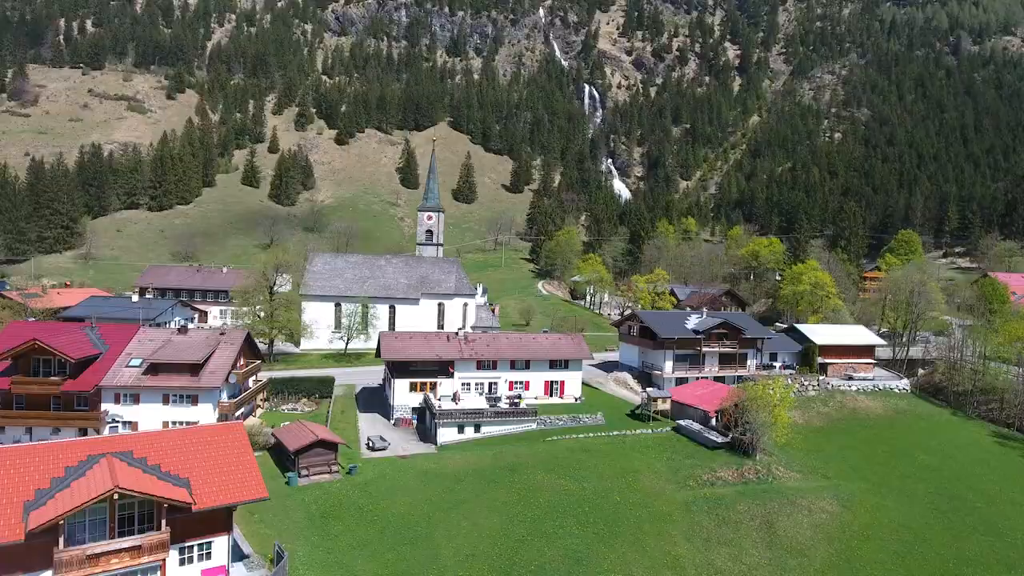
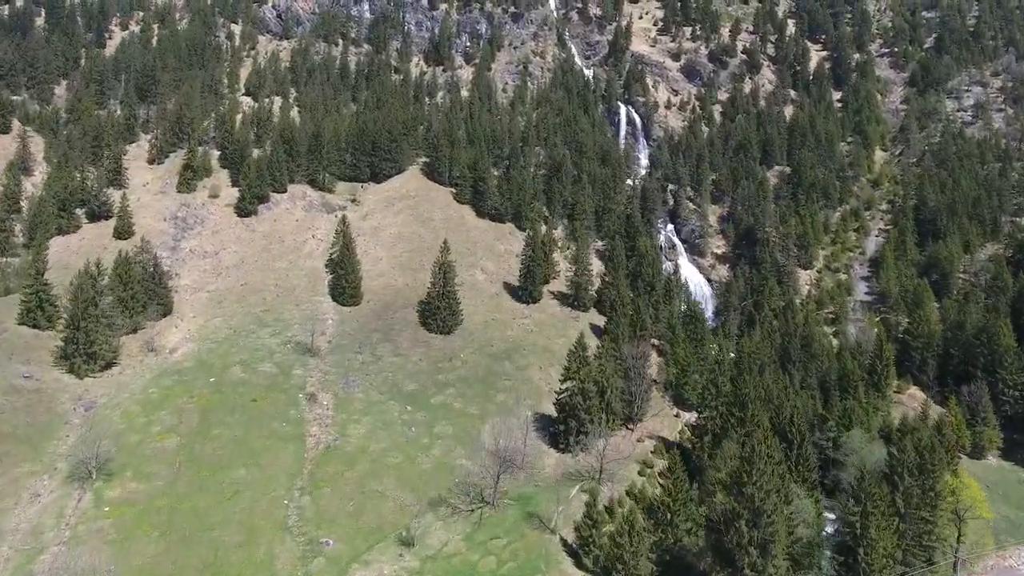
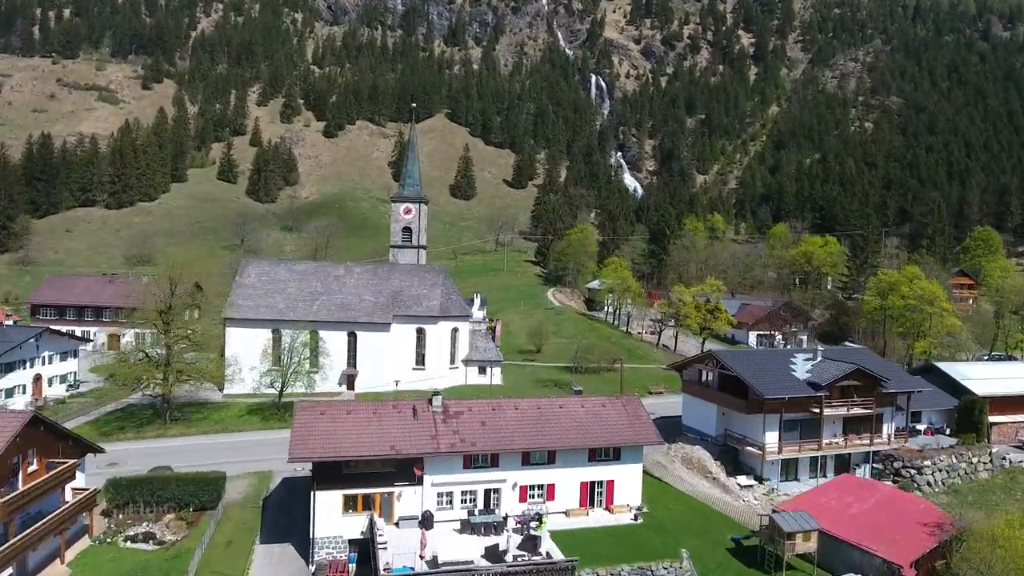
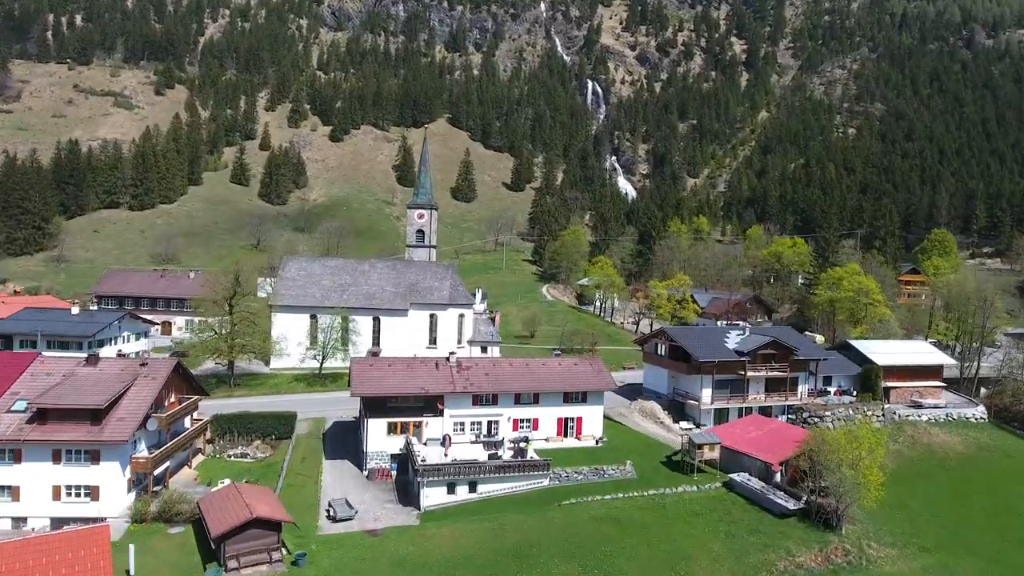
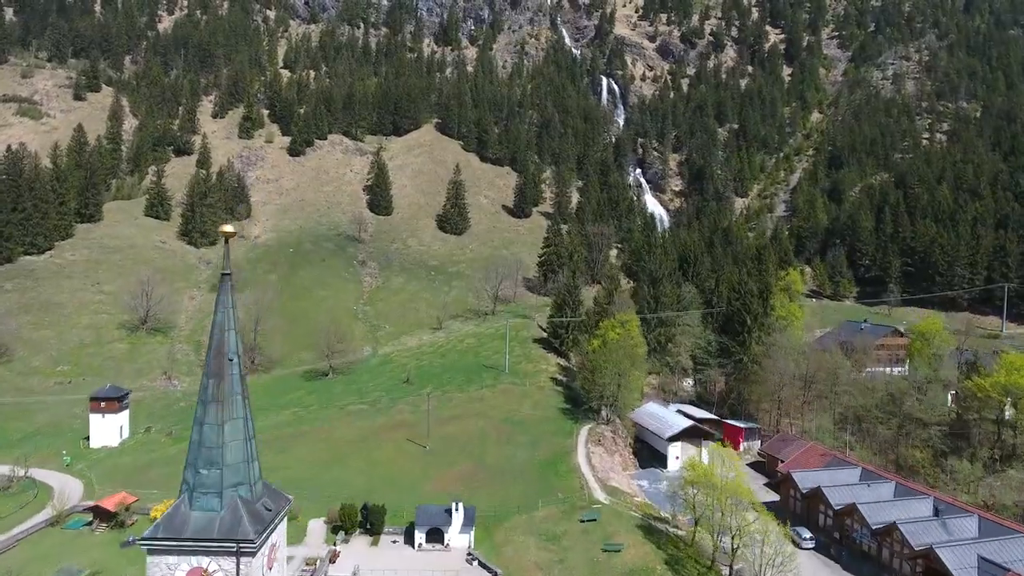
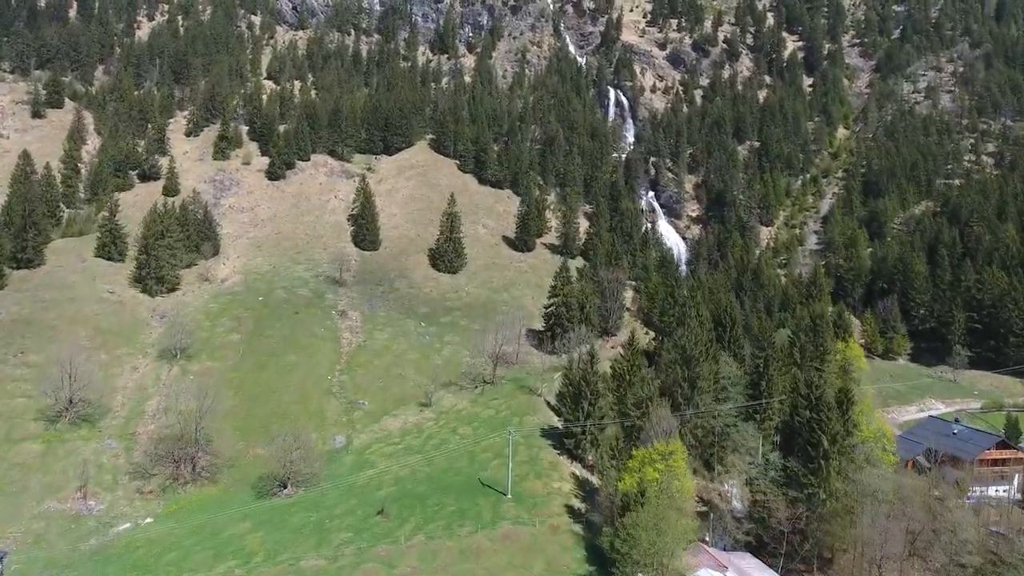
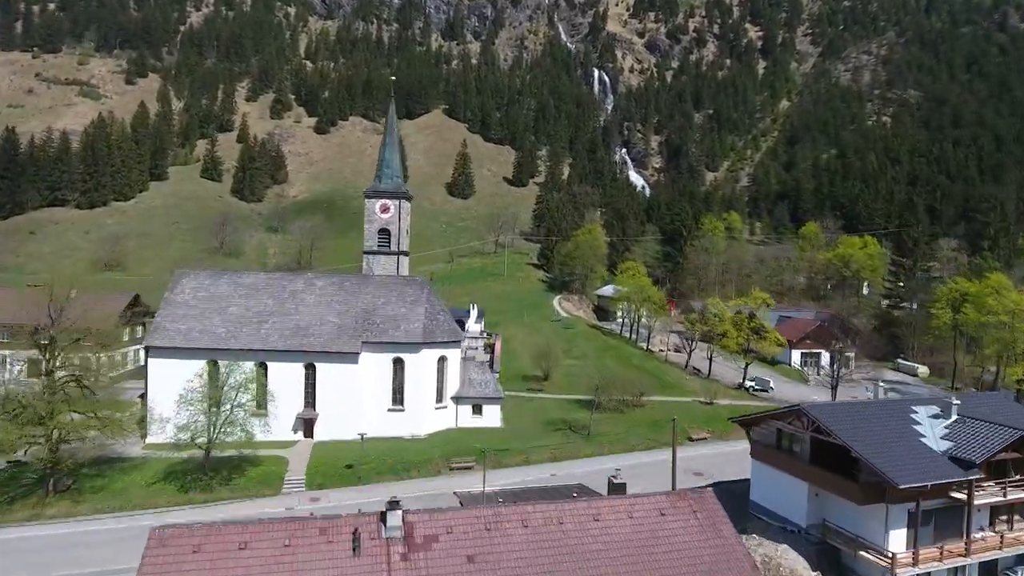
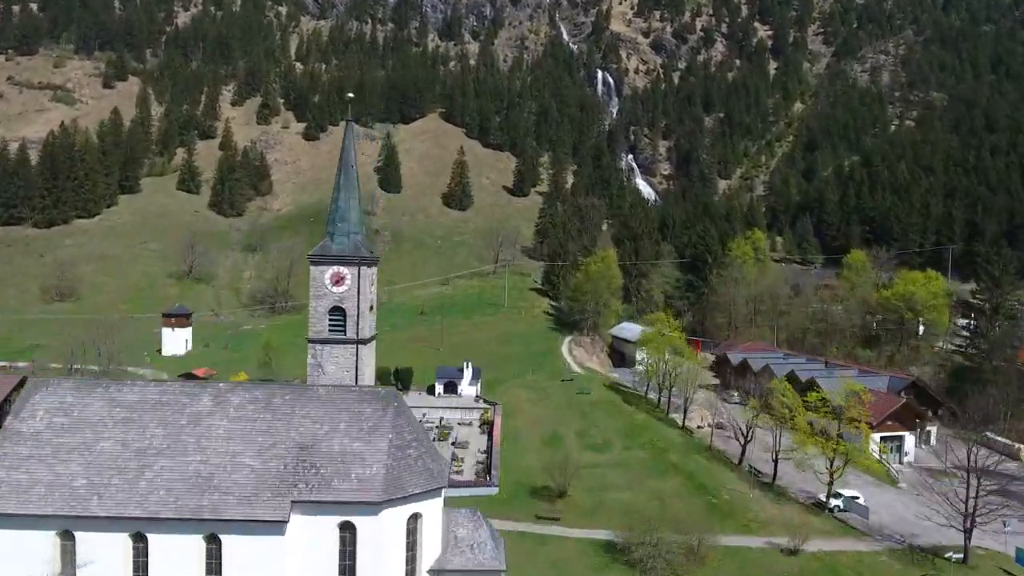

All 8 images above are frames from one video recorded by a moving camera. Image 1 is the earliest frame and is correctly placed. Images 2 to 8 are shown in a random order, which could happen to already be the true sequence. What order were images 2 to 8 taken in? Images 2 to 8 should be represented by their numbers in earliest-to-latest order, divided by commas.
4, 3, 7, 8, 5, 6, 2
